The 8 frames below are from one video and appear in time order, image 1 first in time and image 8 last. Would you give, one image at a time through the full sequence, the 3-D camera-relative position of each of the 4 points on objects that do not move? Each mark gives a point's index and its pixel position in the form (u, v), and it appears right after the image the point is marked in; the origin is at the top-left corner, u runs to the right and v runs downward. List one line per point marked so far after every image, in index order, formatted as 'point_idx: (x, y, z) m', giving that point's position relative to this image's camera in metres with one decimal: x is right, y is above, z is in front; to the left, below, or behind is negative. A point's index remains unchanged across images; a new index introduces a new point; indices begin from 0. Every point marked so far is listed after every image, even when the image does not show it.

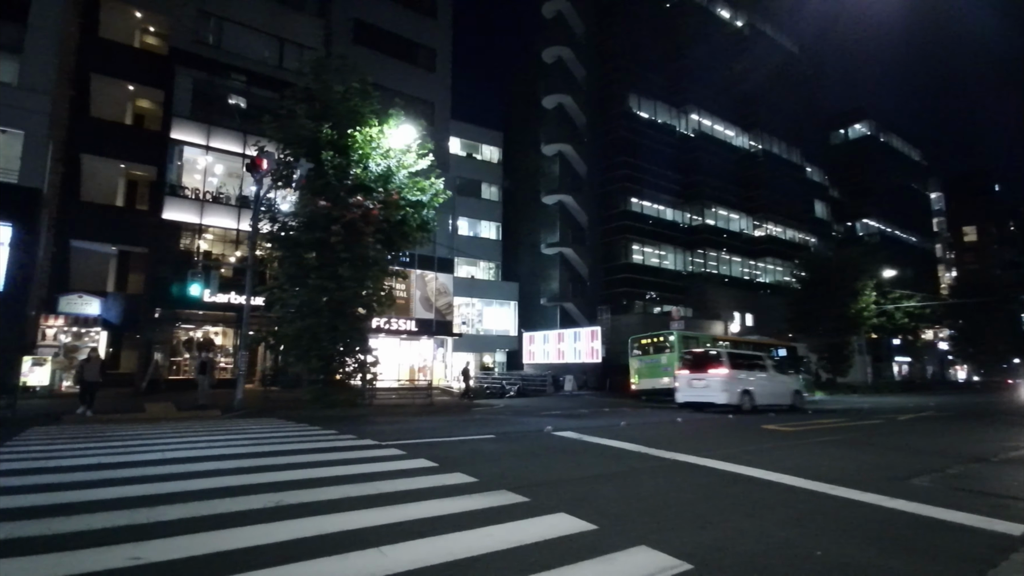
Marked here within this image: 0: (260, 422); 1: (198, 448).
0: (-8.7, -4.6, +18.0) m
1: (-6.2, -3.2, +10.4) m
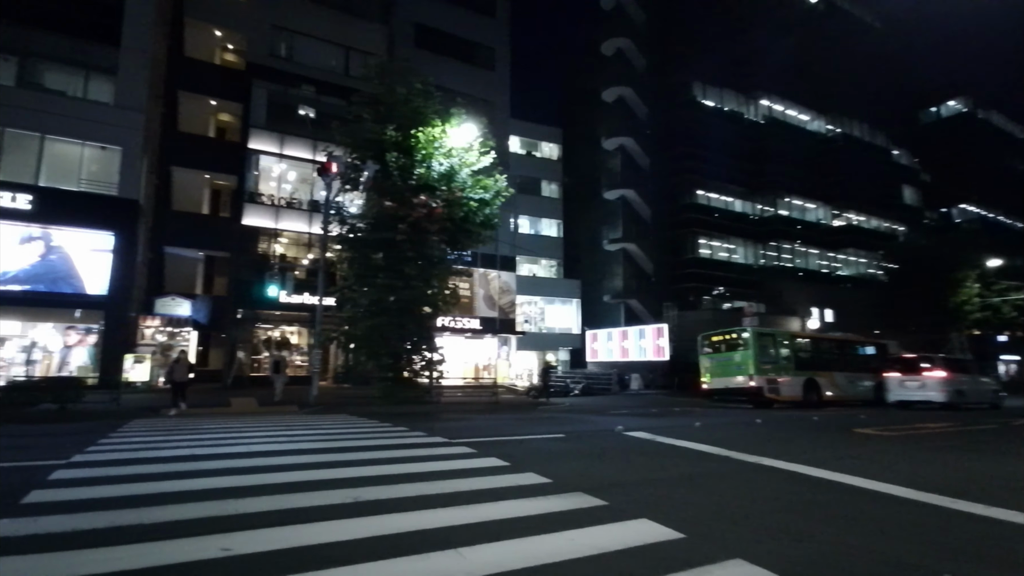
0: (-6.4, -4.6, +18.7) m
1: (-4.8, -3.2, +10.8) m
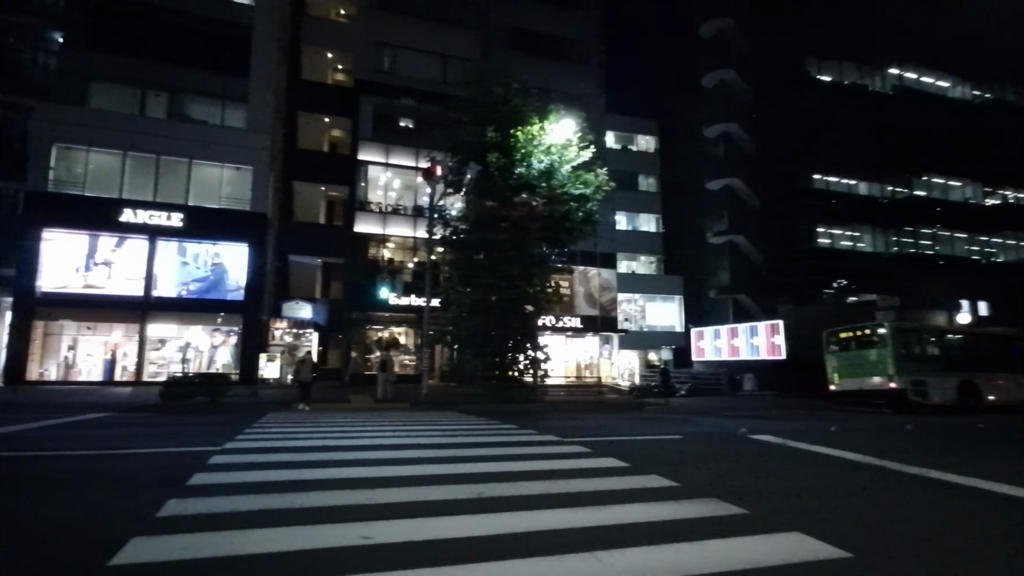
0: (-2.5, -4.6, +19.2) m
1: (-2.4, -3.2, +11.2) m
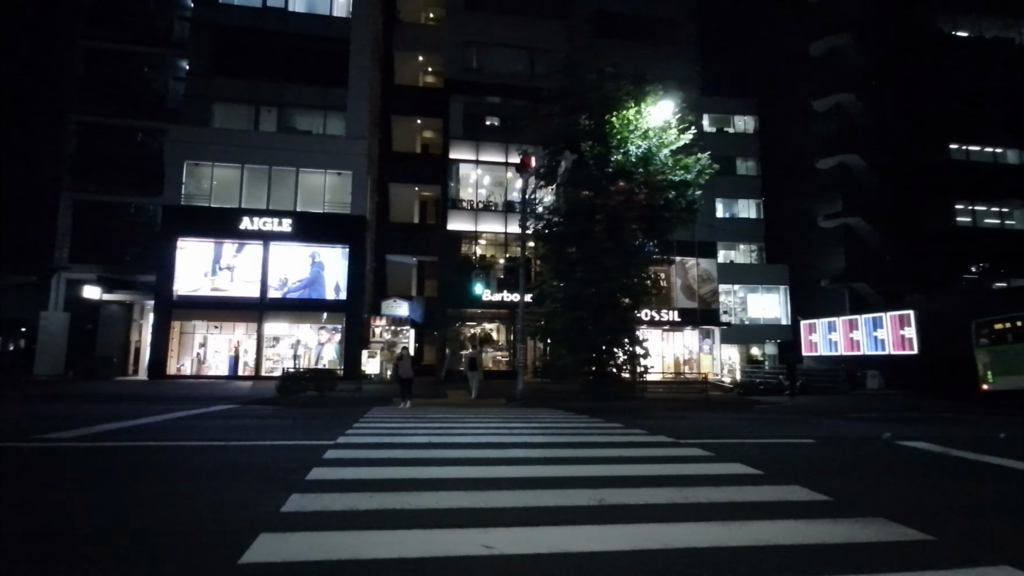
0: (+1.0, -4.4, +18.9) m
1: (-0.2, -3.1, +10.9) m
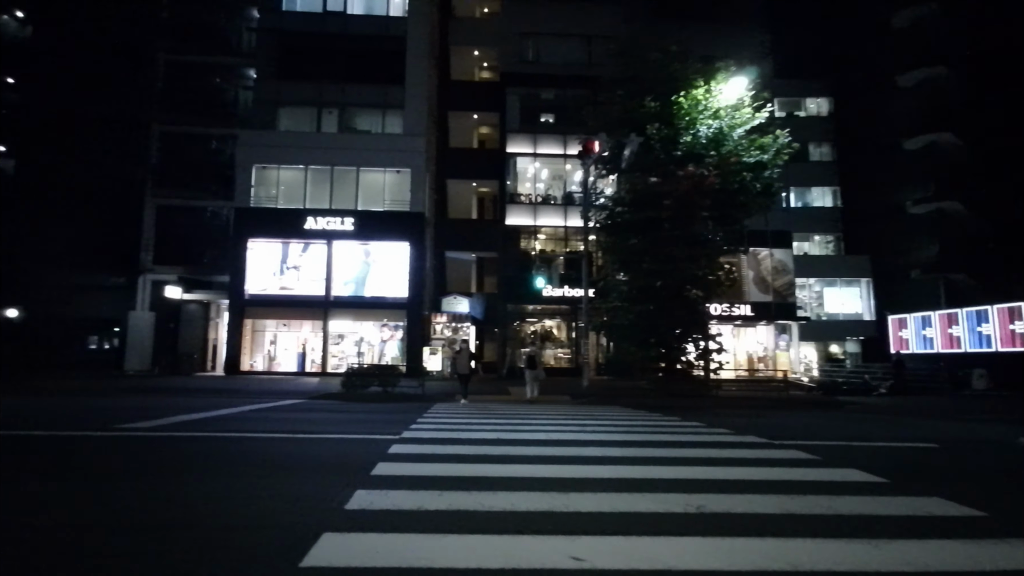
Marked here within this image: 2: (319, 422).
0: (+3.3, -4.2, +18.0) m
1: (+1.2, -2.8, +10.2) m
2: (-4.5, -3.2, +12.4) m
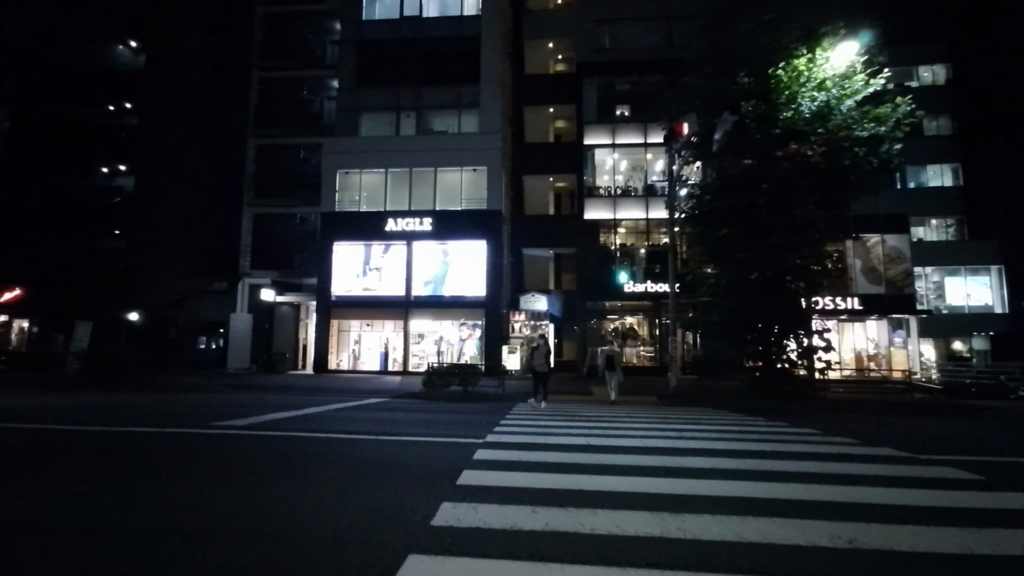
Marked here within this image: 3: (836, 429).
0: (+6.0, -3.9, +16.7) m
1: (+2.8, -2.7, +9.3) m
2: (-2.6, -3.1, +12.3) m
3: (+8.2, -3.6, +13.3) m
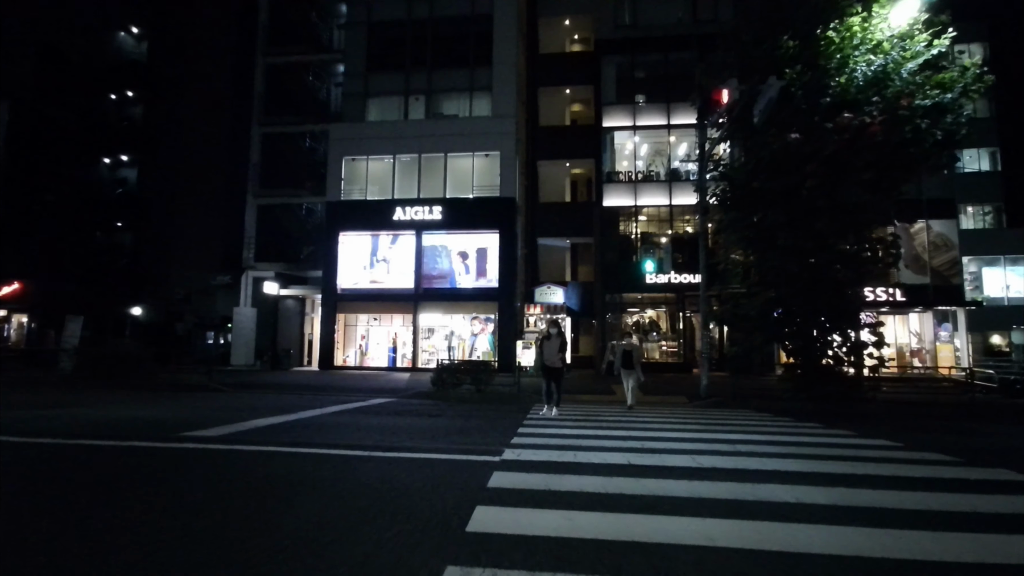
0: (+6.5, -3.6, +15.0) m
1: (+3.2, -2.4, +7.7) m
2: (-2.2, -2.9, +10.8) m
3: (+8.6, -3.3, +11.6) m
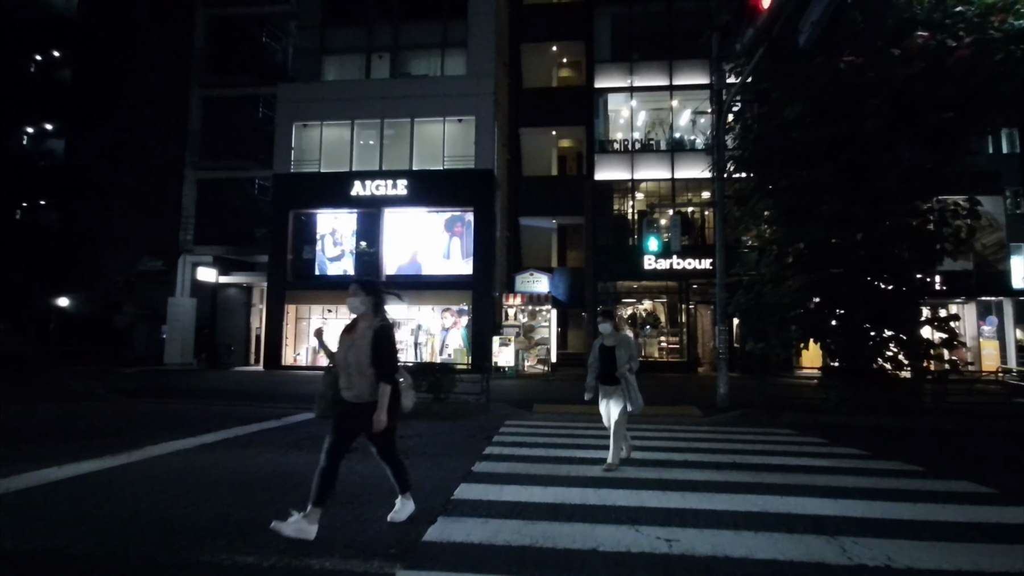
0: (+5.7, -3.2, +11.3) m
1: (+2.5, -2.1, +3.9) m
2: (-2.9, -2.5, +6.9) m
3: (+7.8, -2.9, +7.9) m
